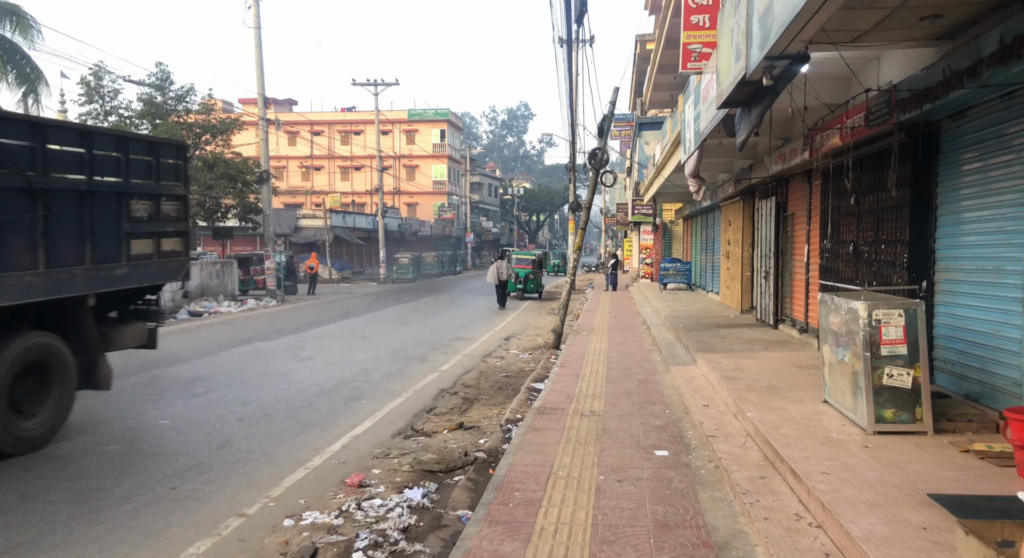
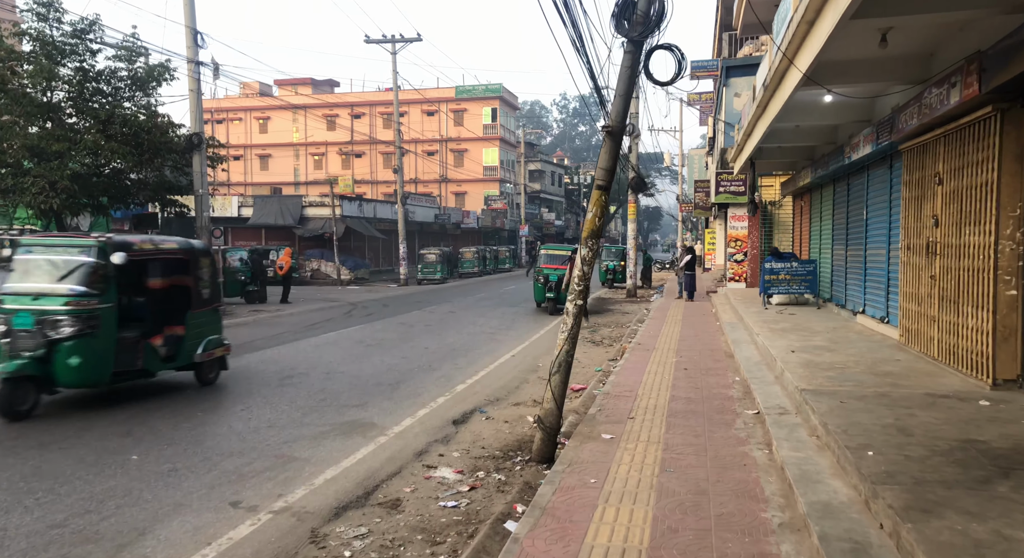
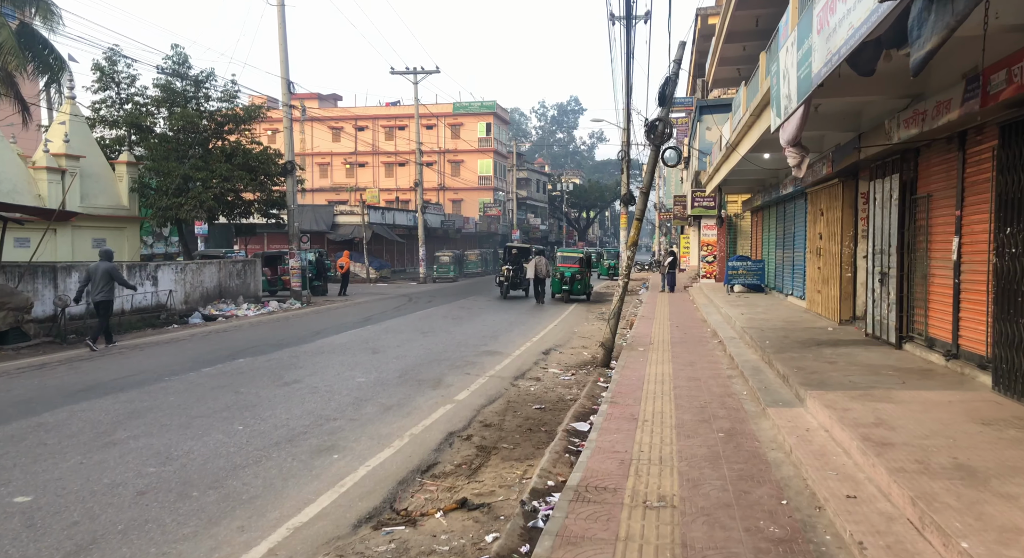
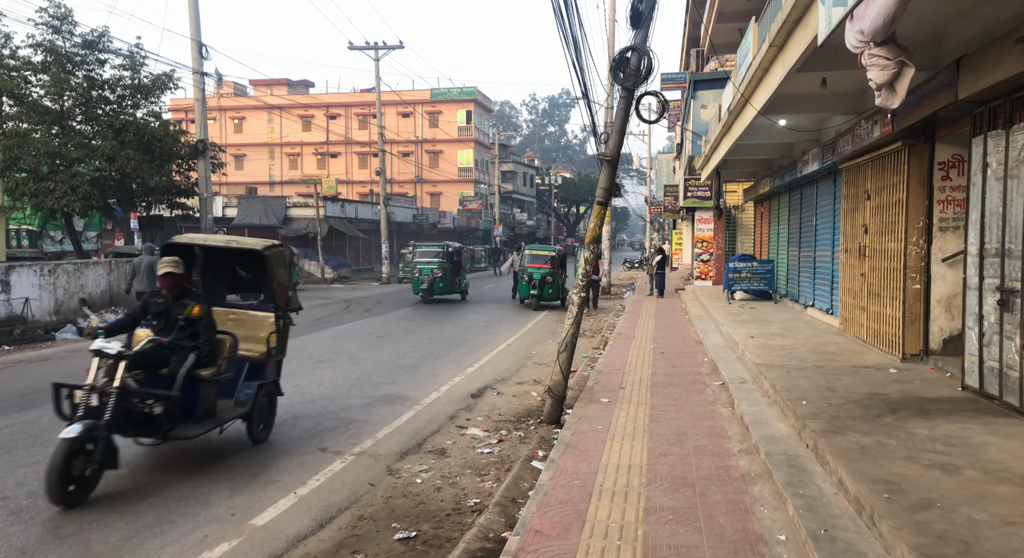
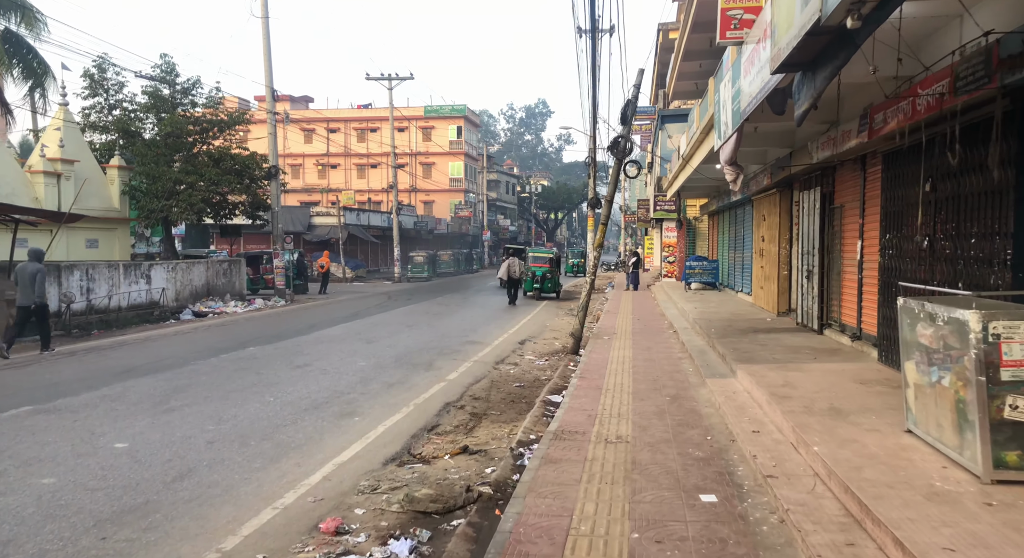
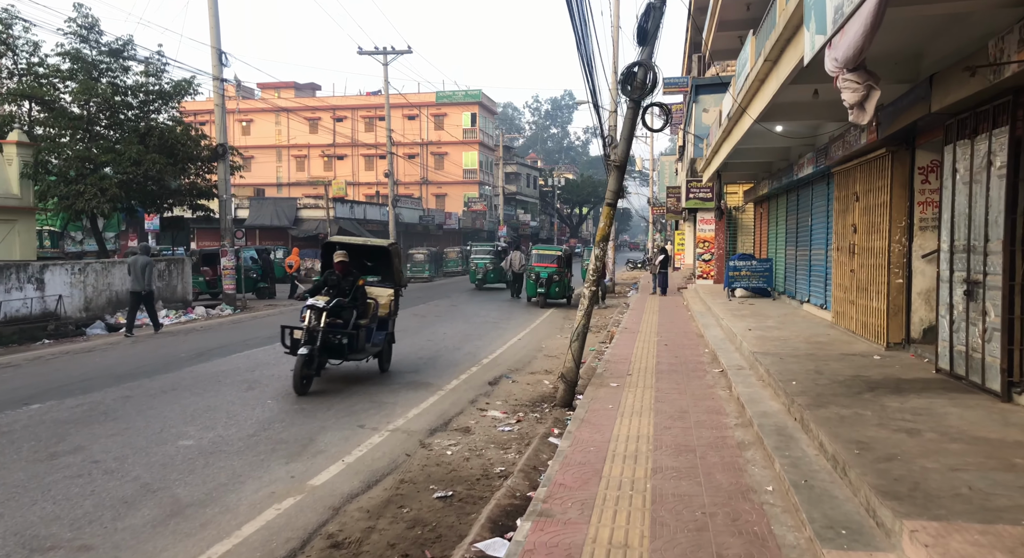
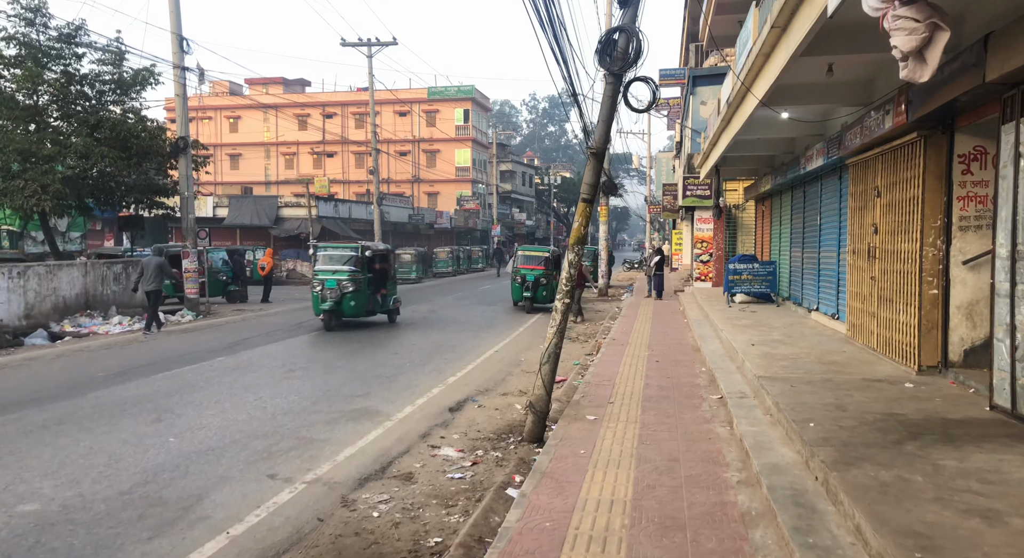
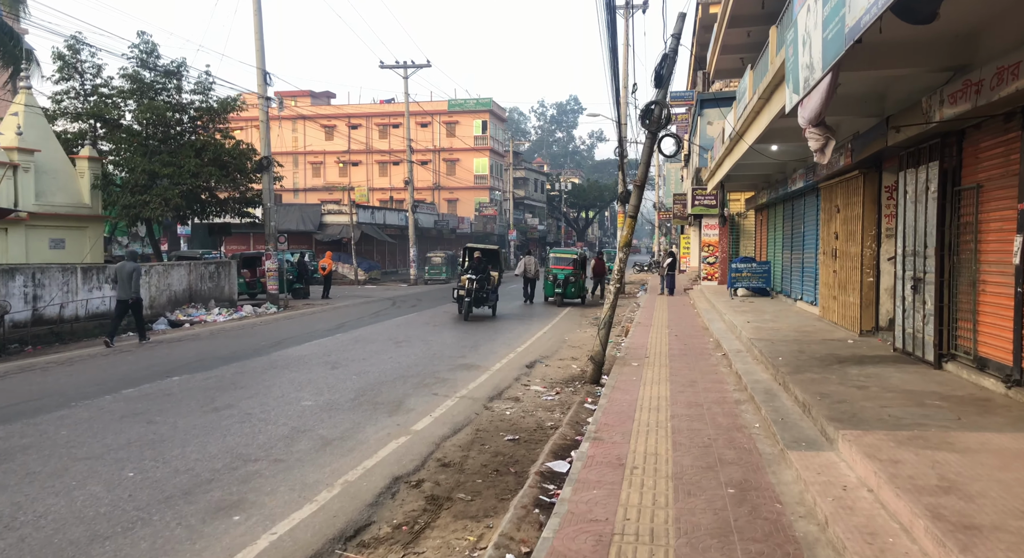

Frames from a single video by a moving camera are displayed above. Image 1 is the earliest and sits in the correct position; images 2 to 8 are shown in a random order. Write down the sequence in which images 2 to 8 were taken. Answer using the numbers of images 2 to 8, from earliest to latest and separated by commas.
5, 3, 8, 6, 4, 7, 2
